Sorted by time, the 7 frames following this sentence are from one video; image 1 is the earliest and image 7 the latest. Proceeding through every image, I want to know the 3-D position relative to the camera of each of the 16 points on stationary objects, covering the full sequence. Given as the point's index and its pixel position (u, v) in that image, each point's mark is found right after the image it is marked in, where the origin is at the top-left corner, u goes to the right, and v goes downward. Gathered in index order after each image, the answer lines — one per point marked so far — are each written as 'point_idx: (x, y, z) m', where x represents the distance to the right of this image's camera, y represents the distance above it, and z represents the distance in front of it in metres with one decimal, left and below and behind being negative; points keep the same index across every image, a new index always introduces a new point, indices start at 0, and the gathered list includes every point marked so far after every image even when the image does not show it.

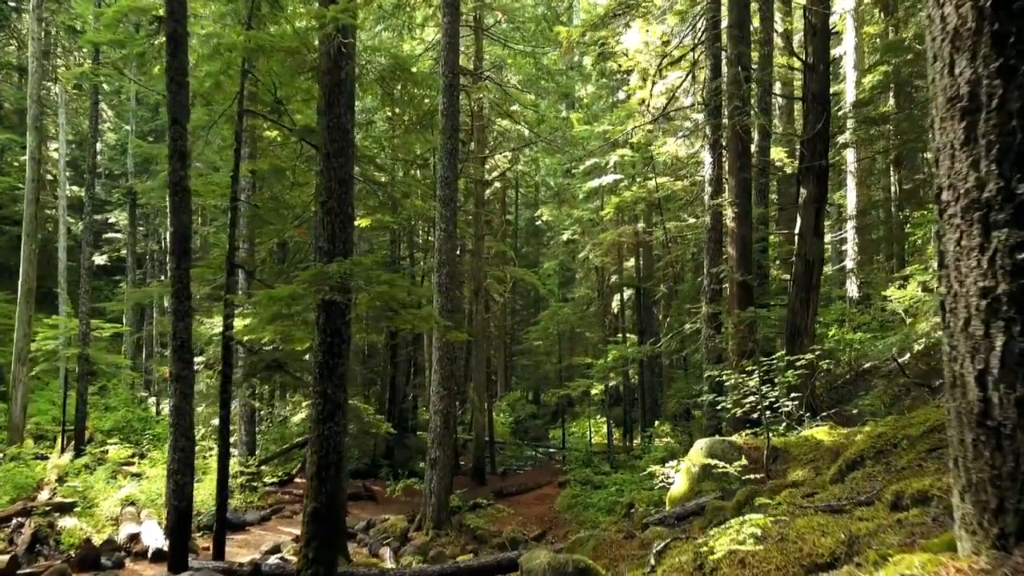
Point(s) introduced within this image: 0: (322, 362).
0: (-1.5, -0.6, +6.3) m
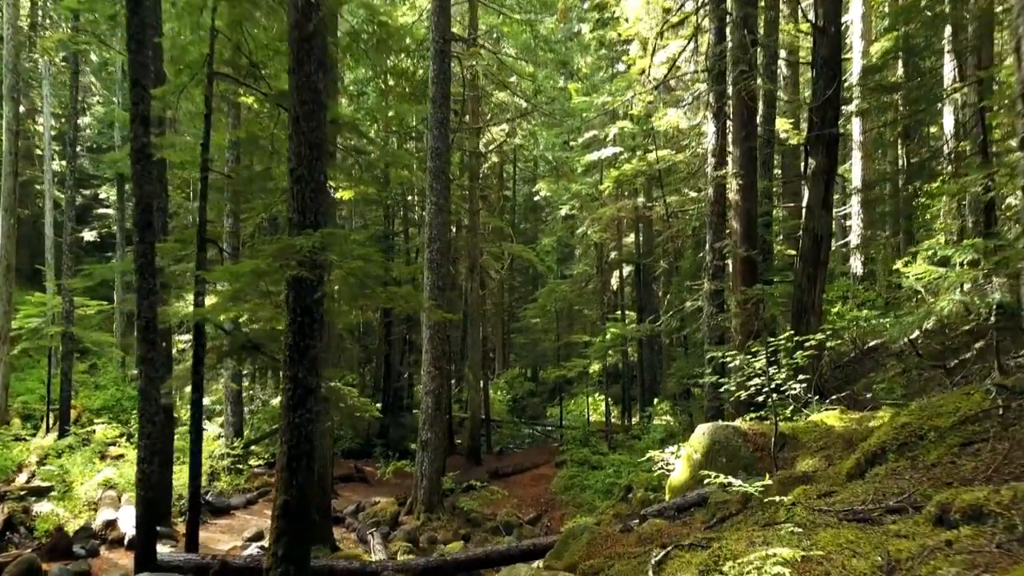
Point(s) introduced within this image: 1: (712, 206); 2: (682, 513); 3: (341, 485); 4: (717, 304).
0: (-1.6, -0.4, +5.8) m
1: (+3.0, +1.2, +11.8) m
2: (+1.4, -1.9, +6.5) m
3: (-3.3, -3.8, +14.8) m
4: (+3.1, -0.2, +11.5) m
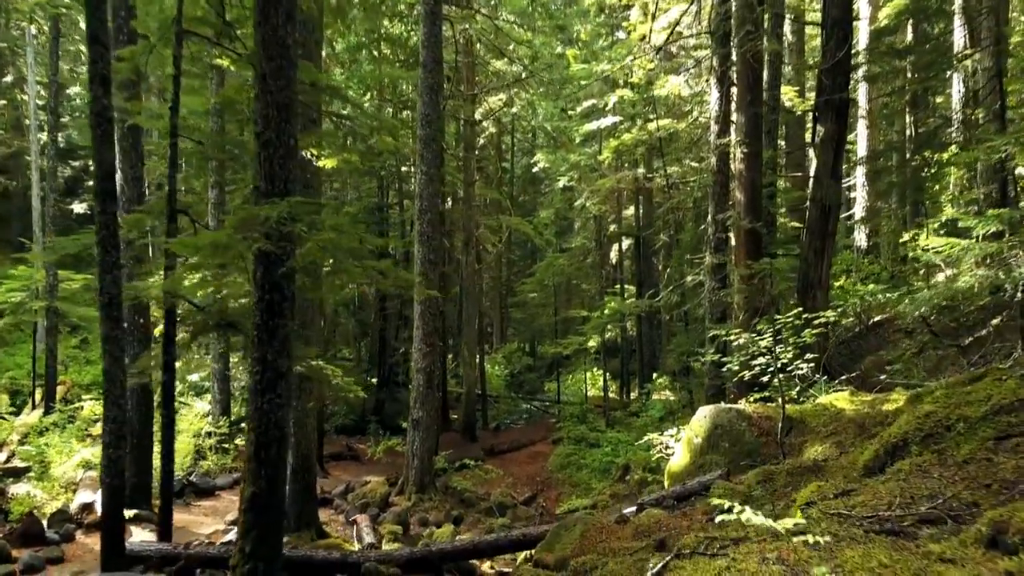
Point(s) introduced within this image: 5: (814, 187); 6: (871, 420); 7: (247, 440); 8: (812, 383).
0: (-1.7, -0.3, +5.3) m
1: (+3.0, +1.6, +11.3) m
2: (+1.3, -1.7, +6.0) m
3: (-3.4, -3.3, +14.4) m
4: (+3.0, +0.1, +11.0) m
5: (+3.9, +1.3, +9.9) m
6: (+2.8, -1.0, +5.9) m
7: (-1.8, -1.0, +5.3) m
8: (+2.8, -0.9, +7.2) m
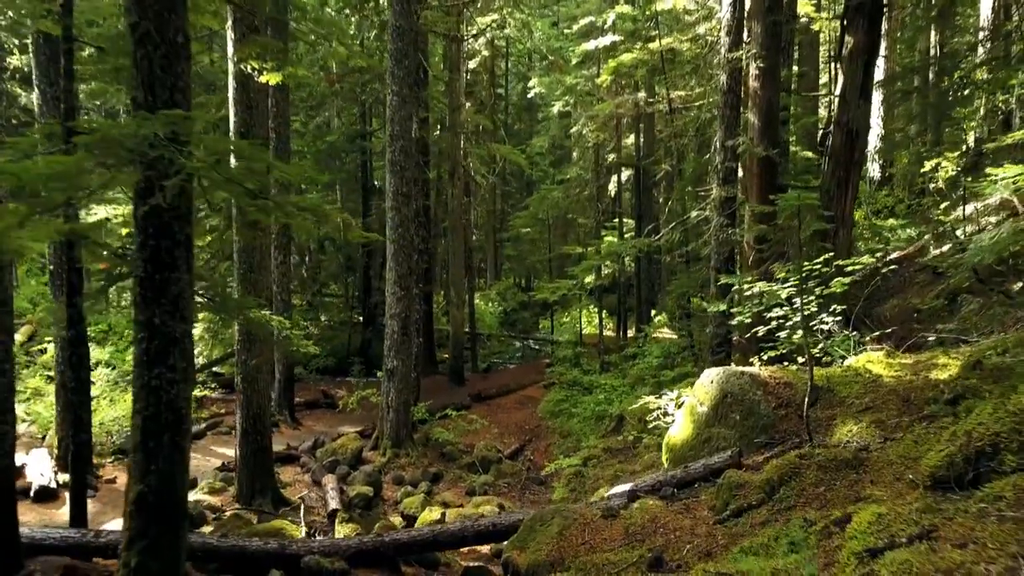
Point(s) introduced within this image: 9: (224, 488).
0: (-2.0, +0.1, +4.1) m
1: (+2.7, +2.5, +9.9) m
2: (+1.1, -1.3, +5.0) m
3: (-3.6, -2.2, +13.5) m
4: (+2.7, +0.9, +9.8) m
5: (+3.6, +2.0, +8.5) m
6: (+2.5, -0.7, +4.8) m
7: (-2.0, -0.7, +4.2) m
8: (+2.6, -0.4, +6.0) m
9: (-3.3, -2.3, +8.7) m
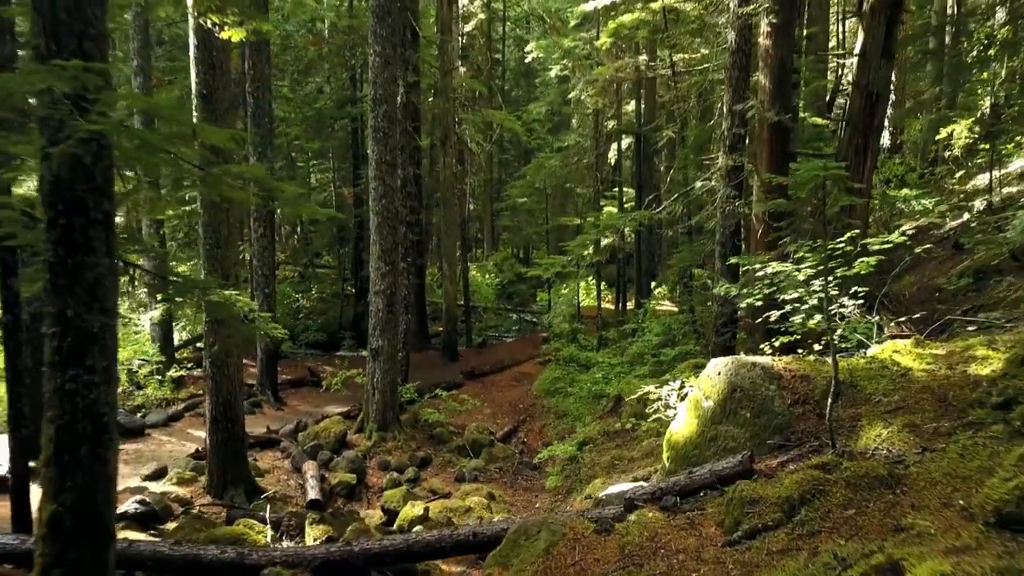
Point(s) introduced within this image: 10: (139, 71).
0: (-2.1, +0.1, +3.5) m
1: (+2.6, +2.7, +9.2) m
2: (+1.0, -1.2, +4.4) m
3: (-3.7, -1.7, +12.9) m
4: (+2.6, +1.2, +9.1) m
5: (+3.5, +2.2, +7.8) m
6: (+2.4, -0.6, +4.2) m
7: (-2.2, -0.7, +3.6) m
8: (+2.4, -0.3, +5.4) m
9: (-3.4, -2.0, +8.1) m
10: (-6.1, +3.5, +12.5) m
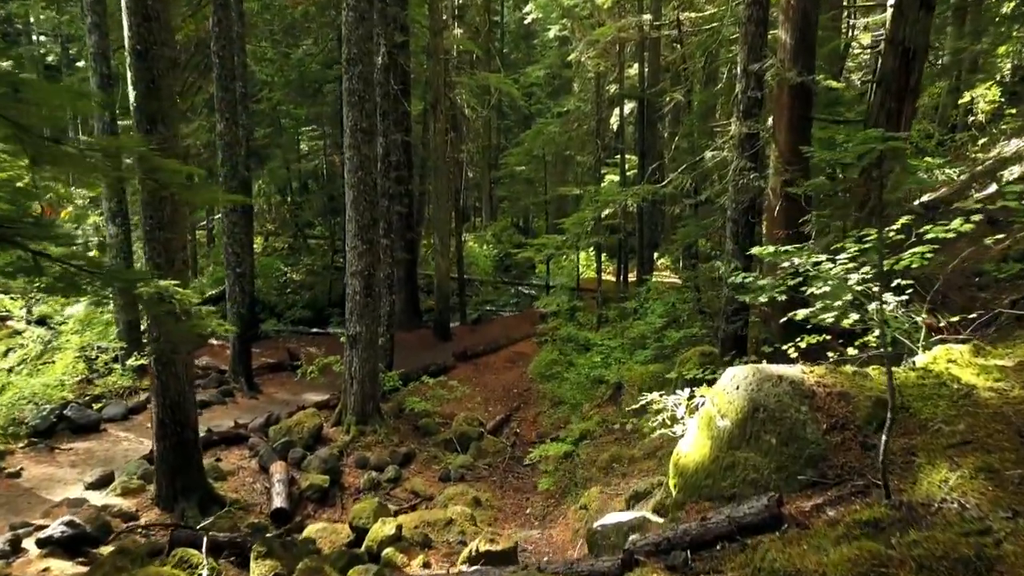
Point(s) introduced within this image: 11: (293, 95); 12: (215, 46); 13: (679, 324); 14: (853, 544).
0: (-2.2, +0.1, +2.6) m
1: (+2.5, +2.9, +8.1) m
2: (+0.9, -1.2, +3.5) m
3: (-3.8, -1.4, +12.1) m
4: (+2.5, +1.4, +8.1) m
5: (+3.4, +2.3, +6.8) m
6: (+2.3, -0.6, +3.3) m
7: (-2.3, -0.7, +2.7) m
8: (+2.3, -0.3, +4.5) m
9: (-3.5, -1.9, +7.3) m
10: (-6.2, +3.9, +11.5) m
11: (-5.2, +4.6, +18.4) m
12: (-4.2, +3.4, +11.0) m
13: (+2.5, -0.5, +11.6) m
14: (+1.3, -1.0, +3.0) m
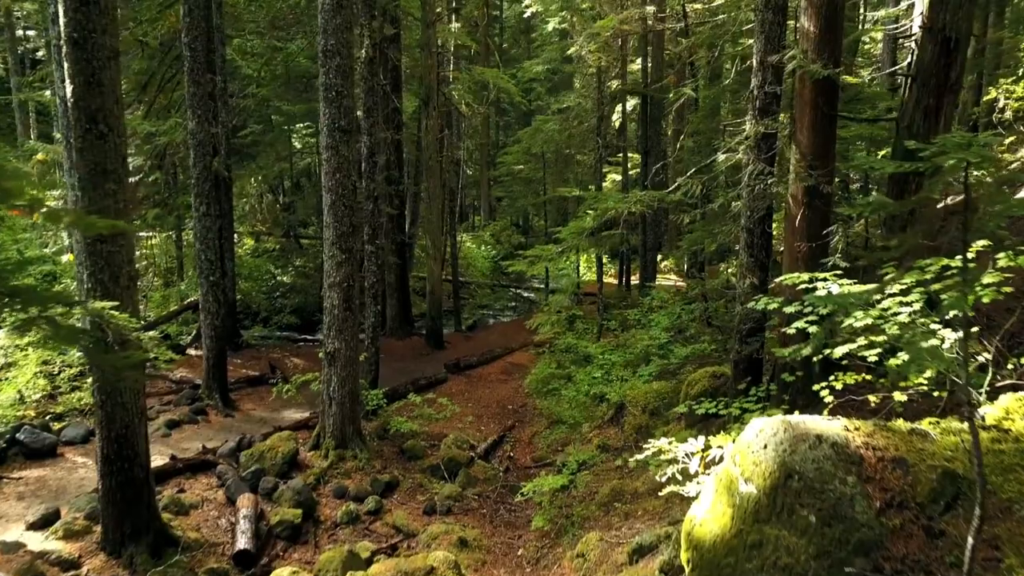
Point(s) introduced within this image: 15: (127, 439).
0: (-2.3, -0.1, +1.8) m
1: (+2.4, +2.8, +7.3) m
2: (+0.8, -1.4, +2.8) m
3: (-3.9, -1.5, +11.3) m
4: (+2.4, +1.3, +7.3) m
5: (+3.3, +2.2, +6.0) m
6: (+2.2, -0.8, +2.5) m
7: (-2.4, -0.9, +1.9) m
8: (+2.2, -0.4, +3.7) m
9: (-3.6, -2.0, +6.5) m
10: (-6.3, +3.7, +10.7) m
11: (-5.3, +4.5, +17.6) m
12: (-4.3, +3.3, +10.2) m
13: (+2.4, -0.7, +10.8) m
14: (+1.2, -1.2, +2.2) m
15: (-3.0, -1.2, +6.1) m
